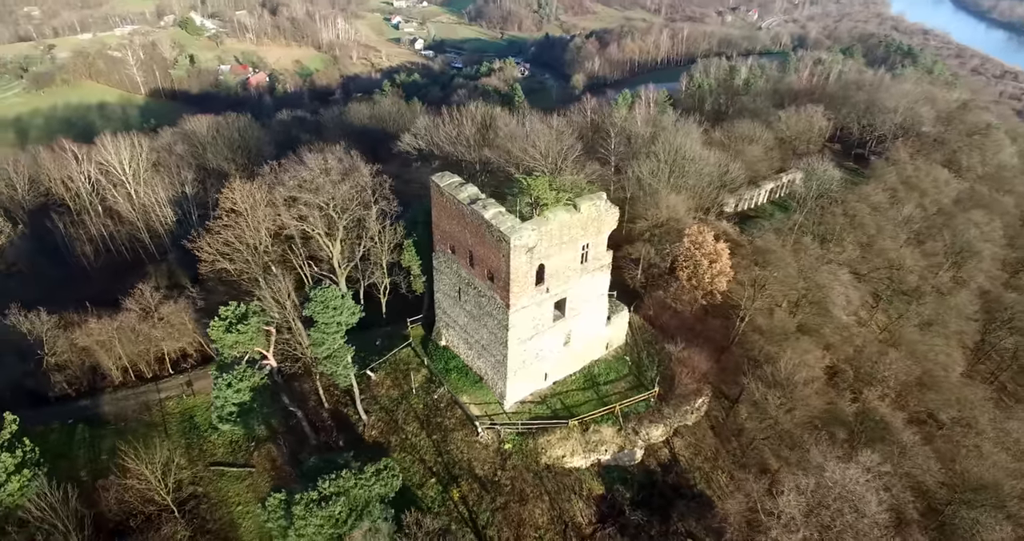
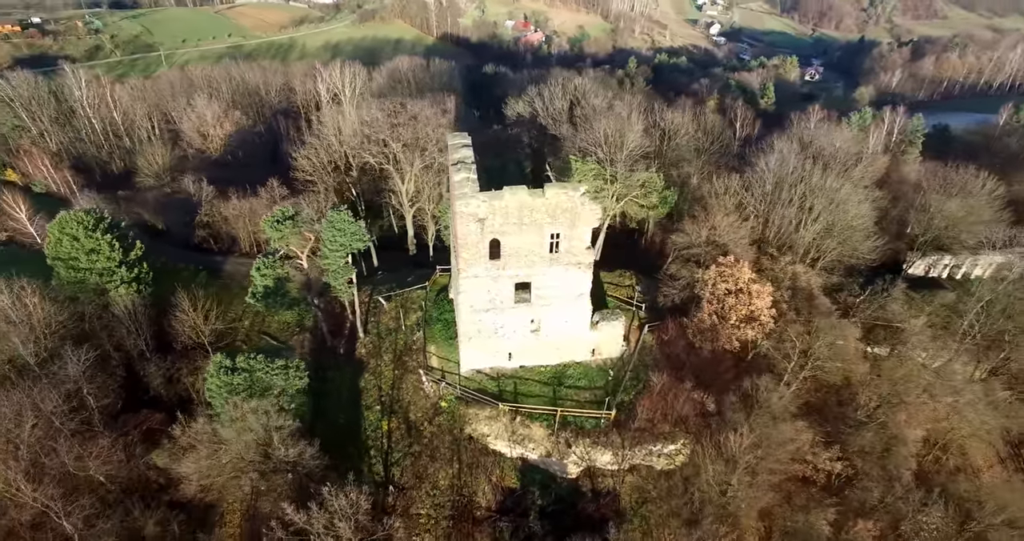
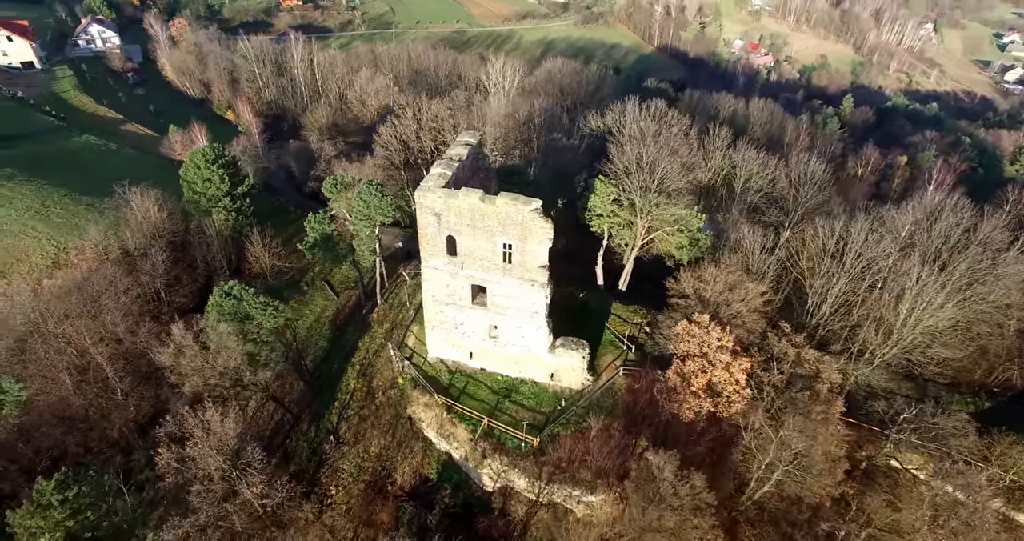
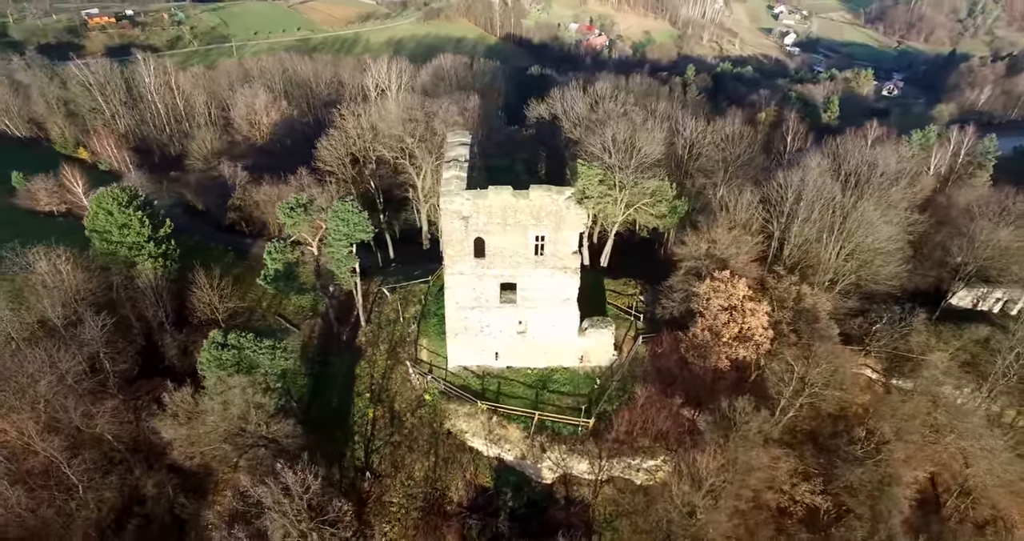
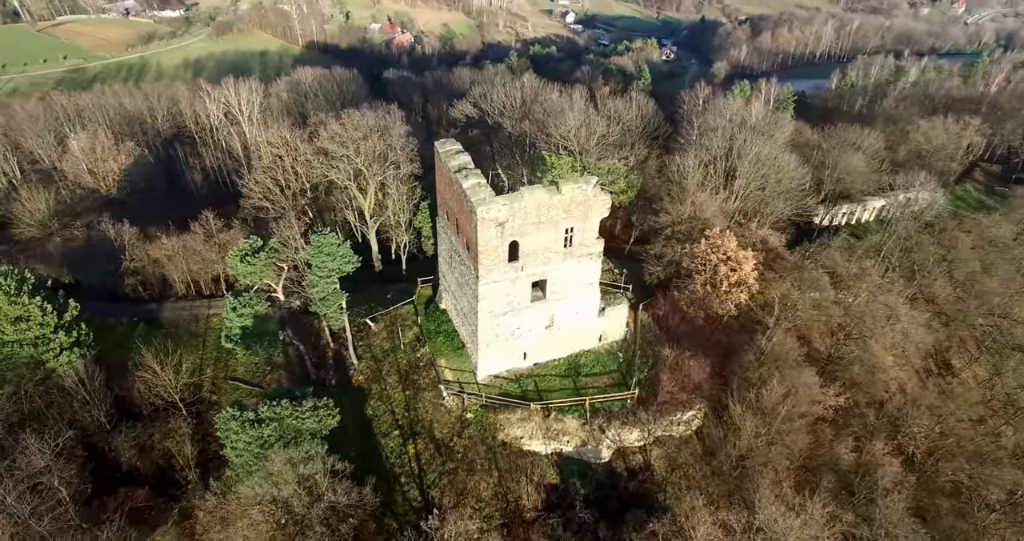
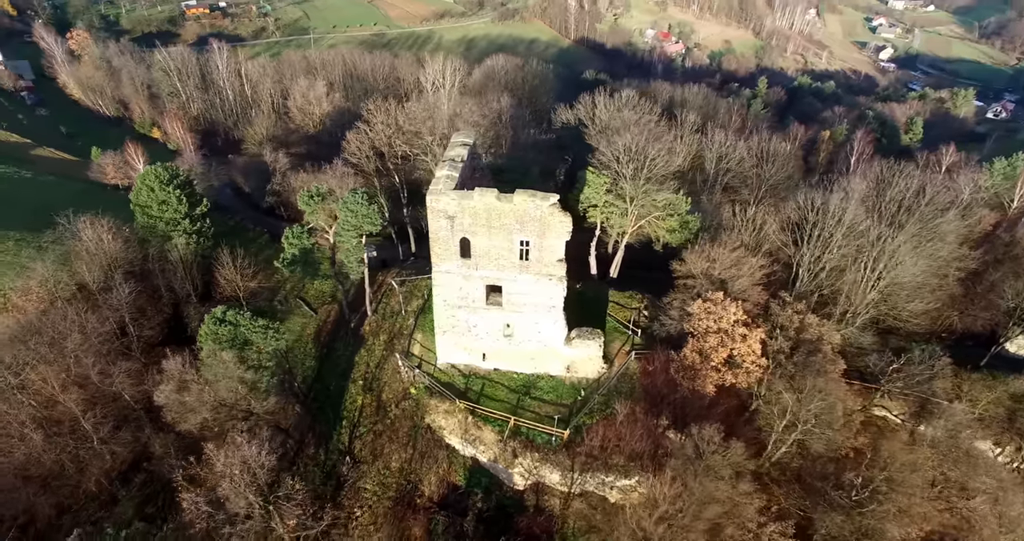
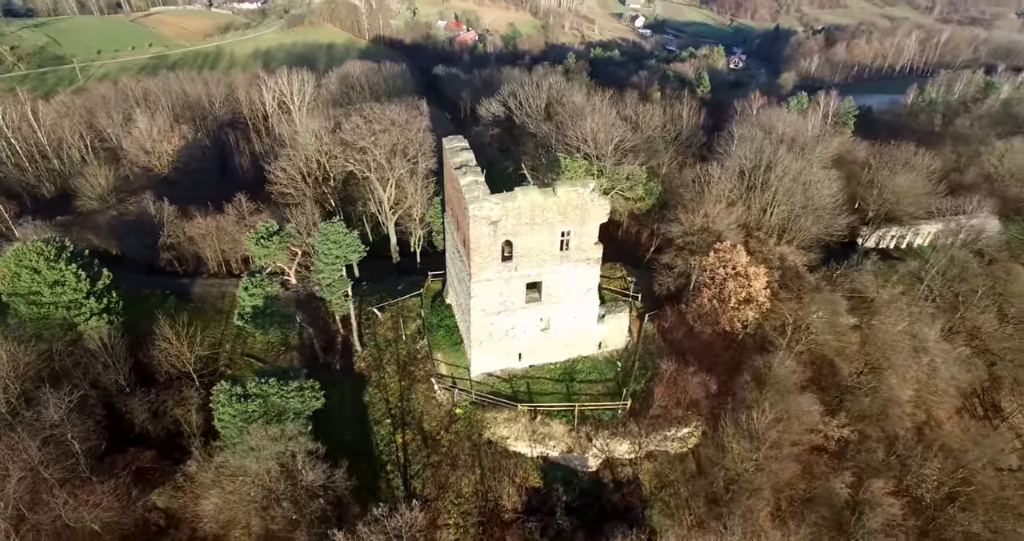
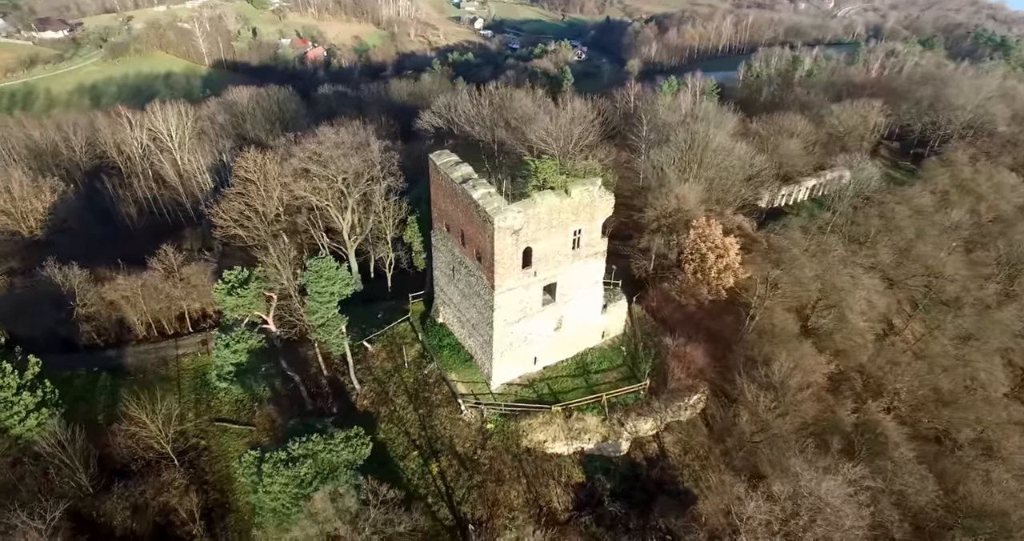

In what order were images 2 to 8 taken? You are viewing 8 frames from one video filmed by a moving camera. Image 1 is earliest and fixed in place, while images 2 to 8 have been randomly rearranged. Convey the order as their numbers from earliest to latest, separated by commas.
8, 5, 7, 2, 4, 6, 3
